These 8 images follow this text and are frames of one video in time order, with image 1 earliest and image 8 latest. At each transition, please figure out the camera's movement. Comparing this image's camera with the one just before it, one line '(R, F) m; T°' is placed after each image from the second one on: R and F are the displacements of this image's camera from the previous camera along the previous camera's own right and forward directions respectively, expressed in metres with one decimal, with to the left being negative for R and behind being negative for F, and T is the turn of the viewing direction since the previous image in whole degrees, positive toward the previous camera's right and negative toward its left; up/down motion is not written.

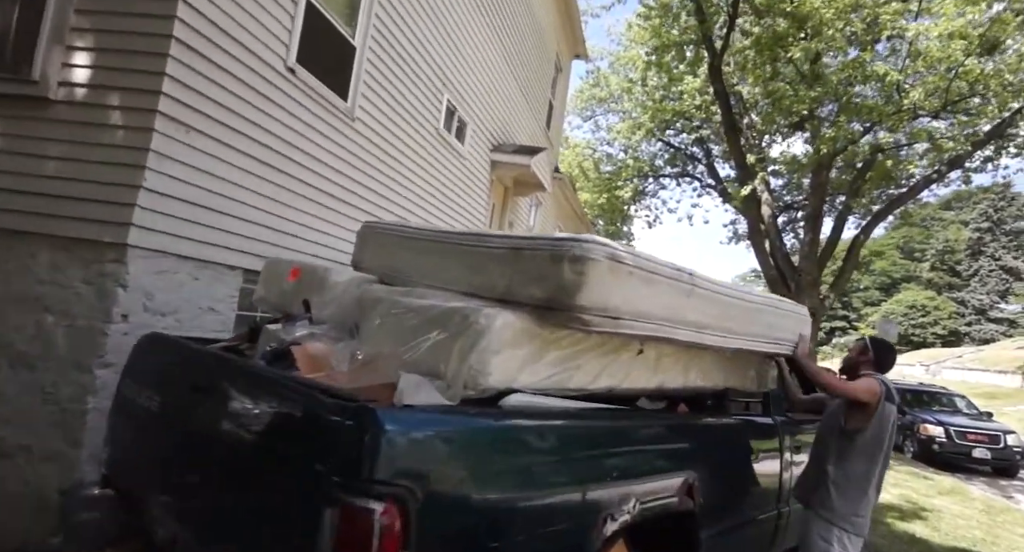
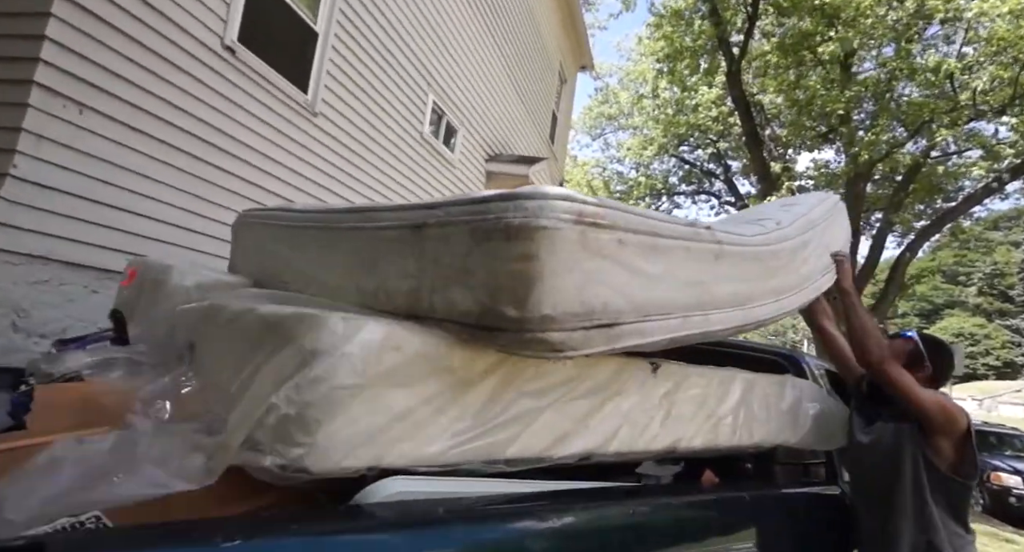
(+0.2, +0.8) m; -1°
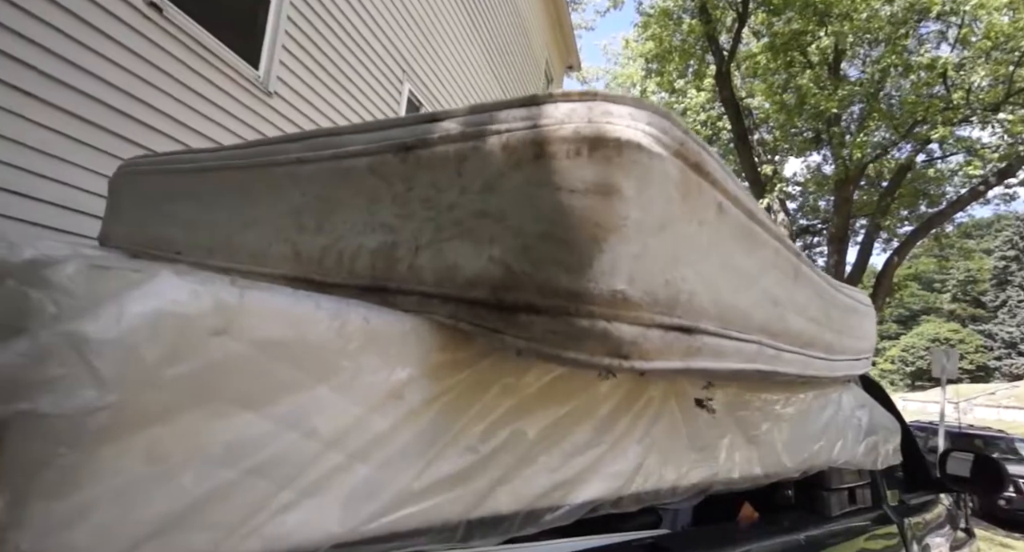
(-0.1, +0.4) m; +2°
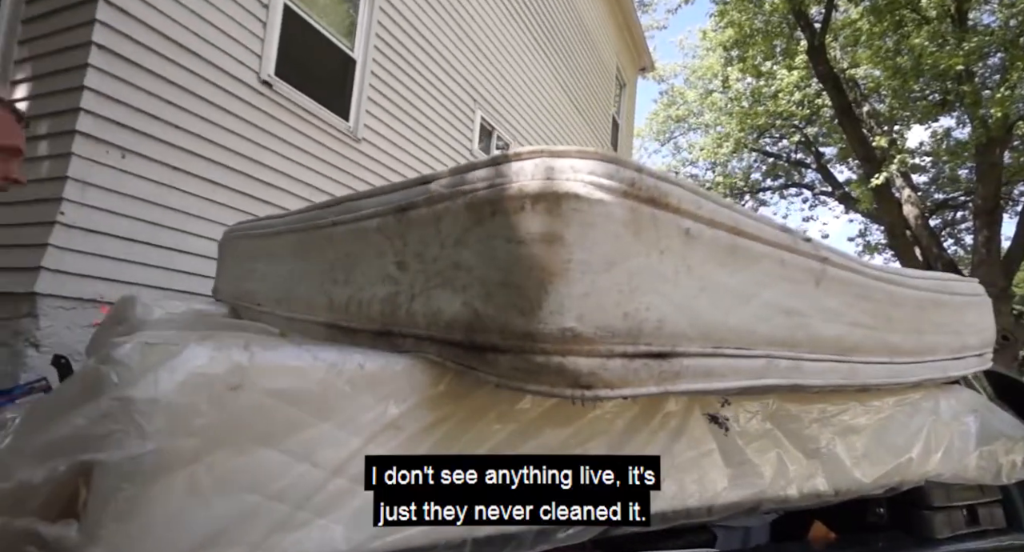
(+0.2, -0.1) m; -11°
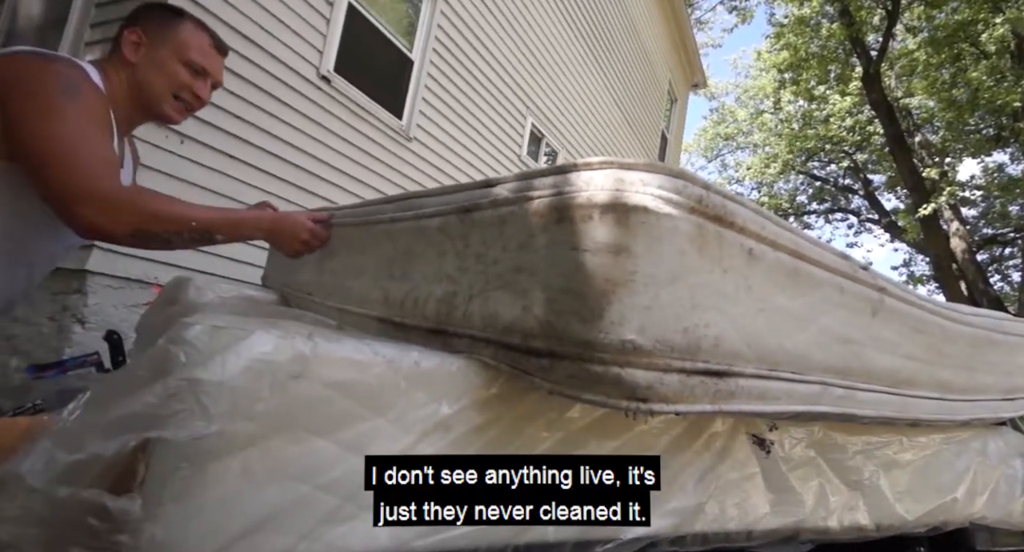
(-0.1, 0.0) m; -3°
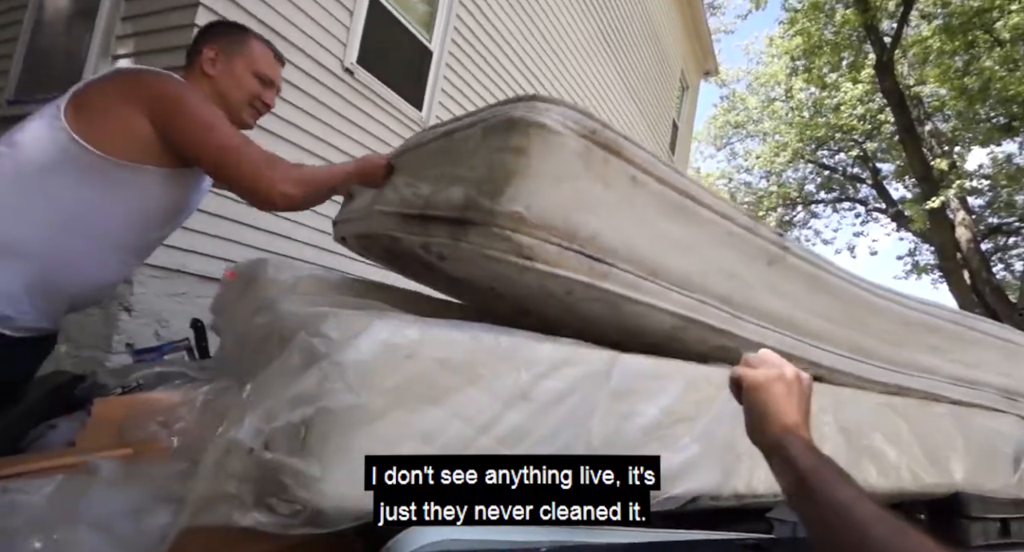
(-0.1, -0.1) m; 0°
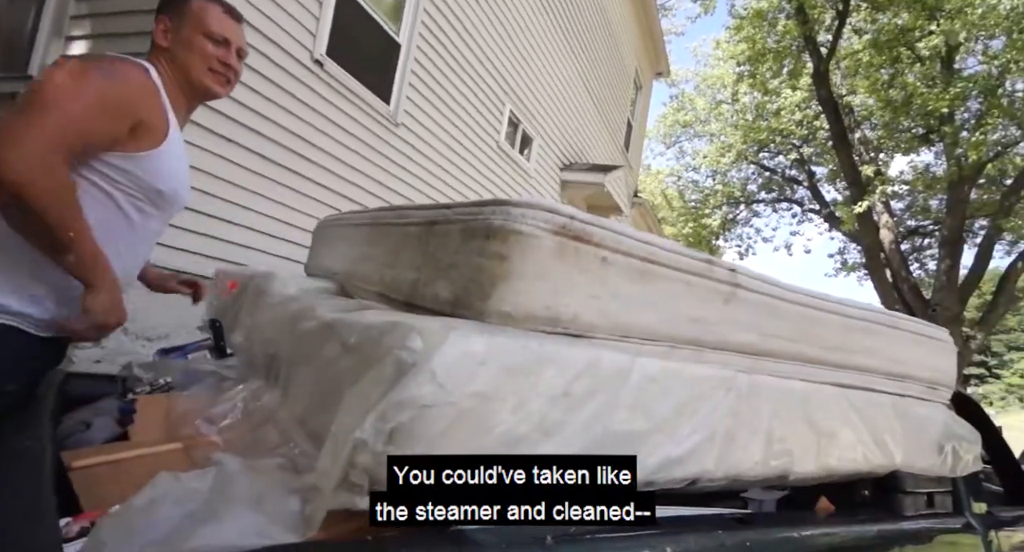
(-0.2, -0.1) m; +6°
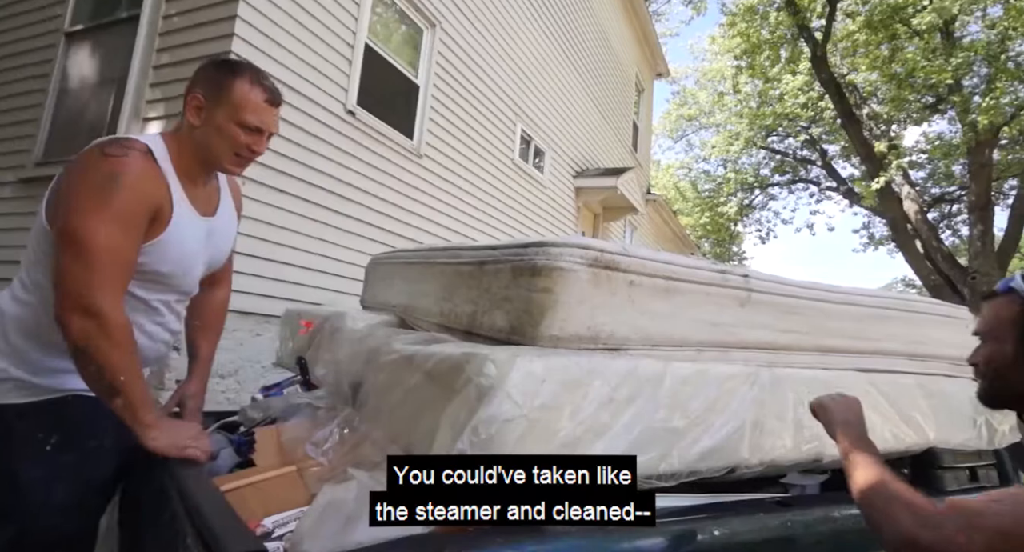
(0.0, -0.2) m; -3°
